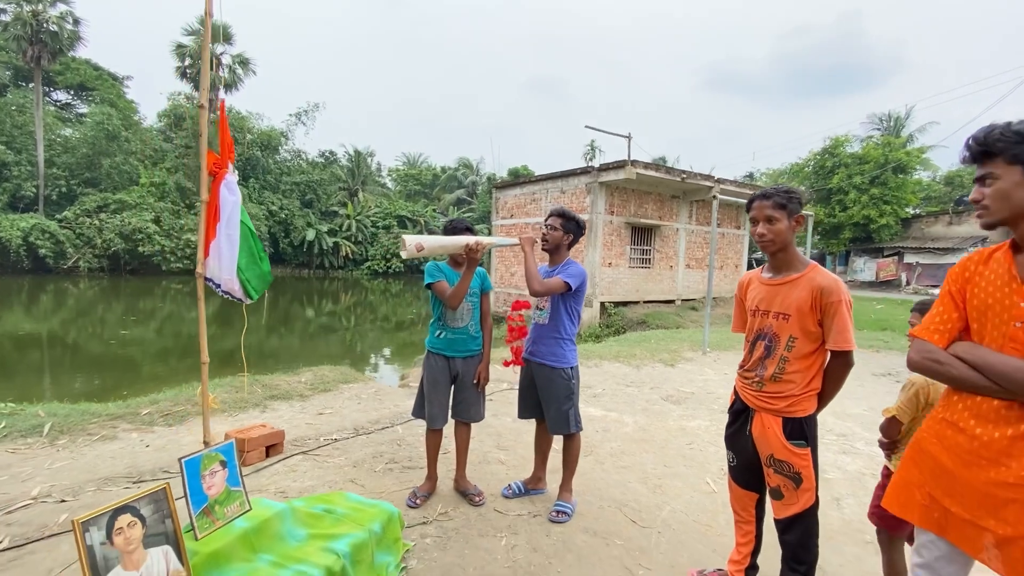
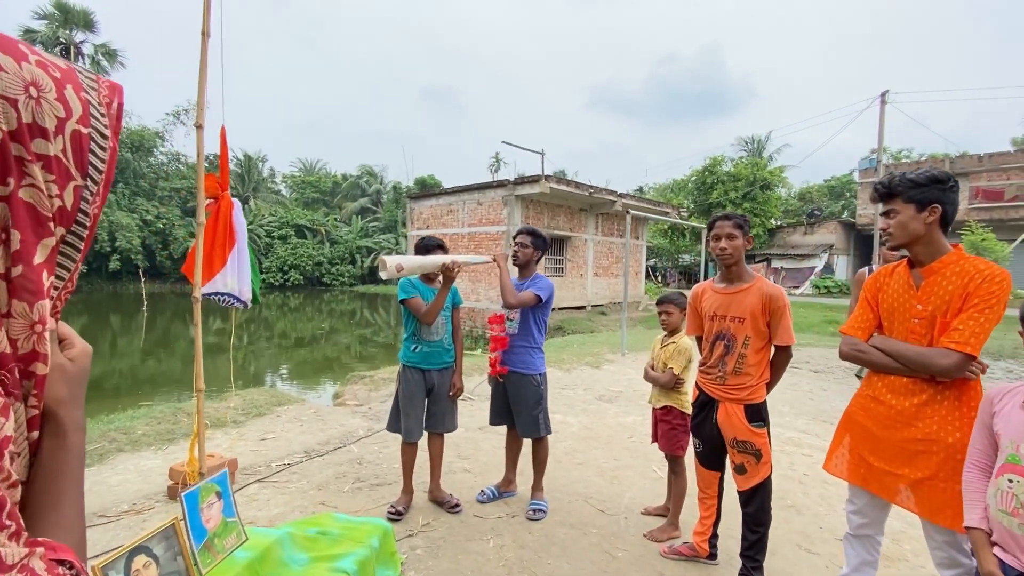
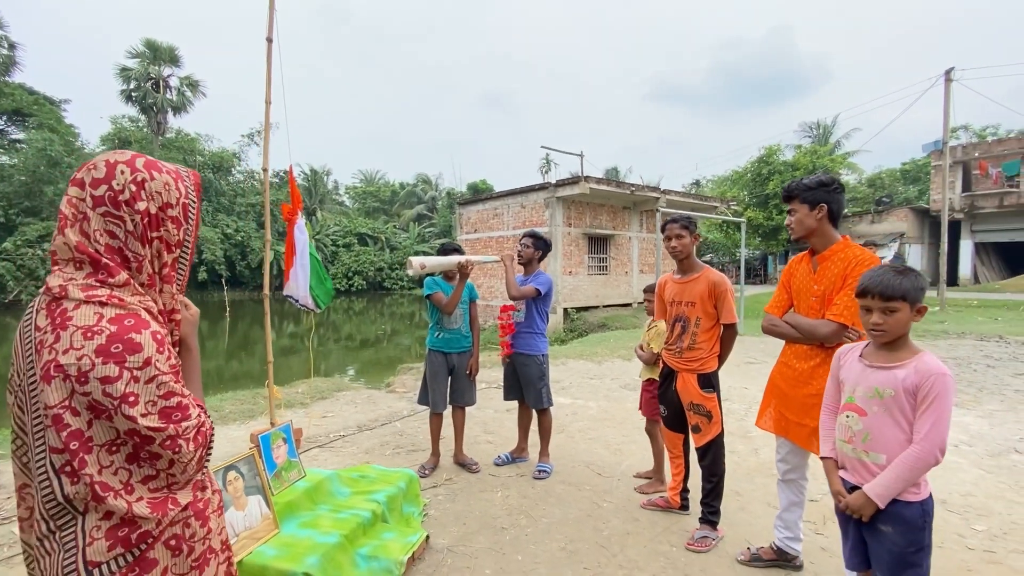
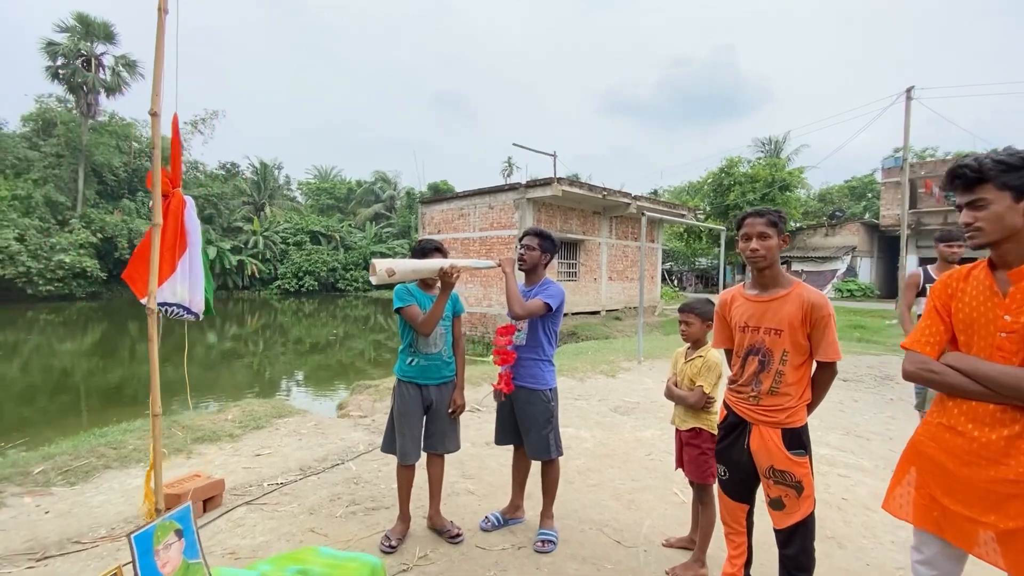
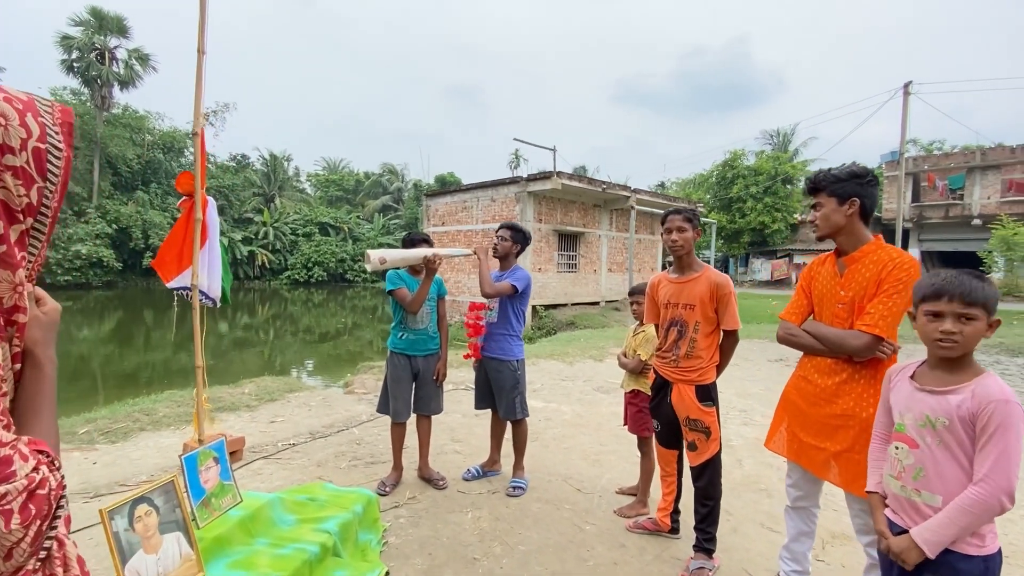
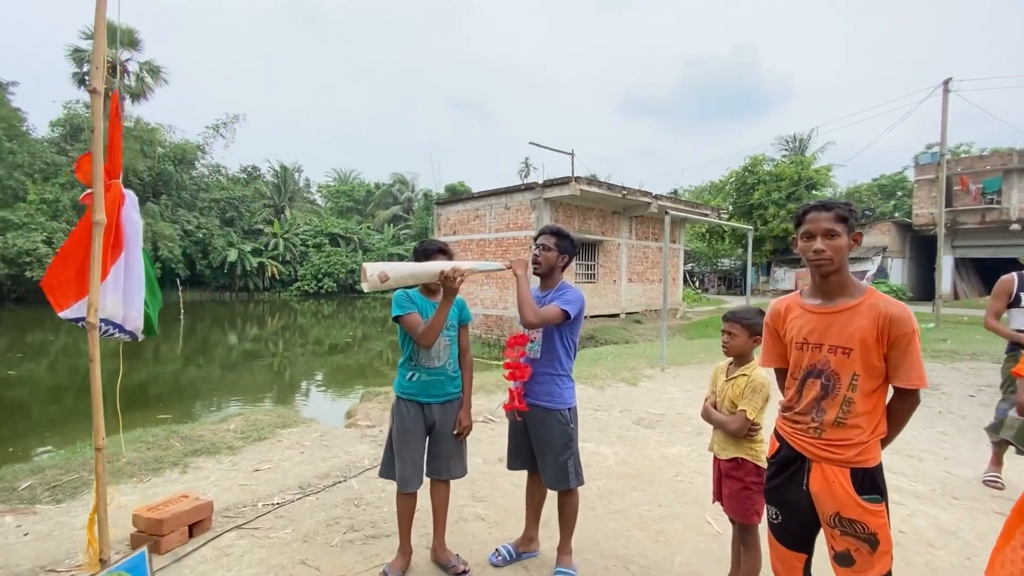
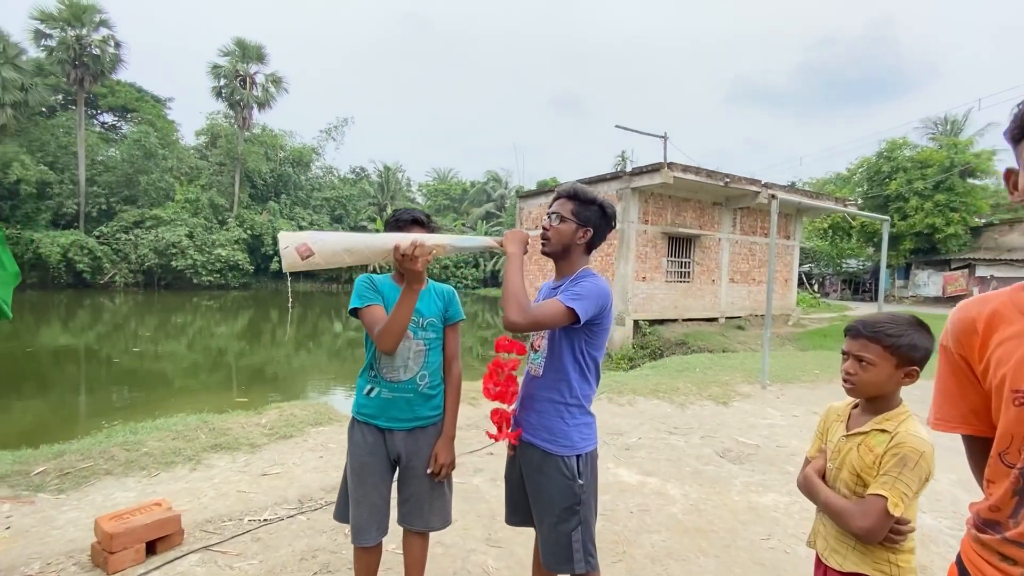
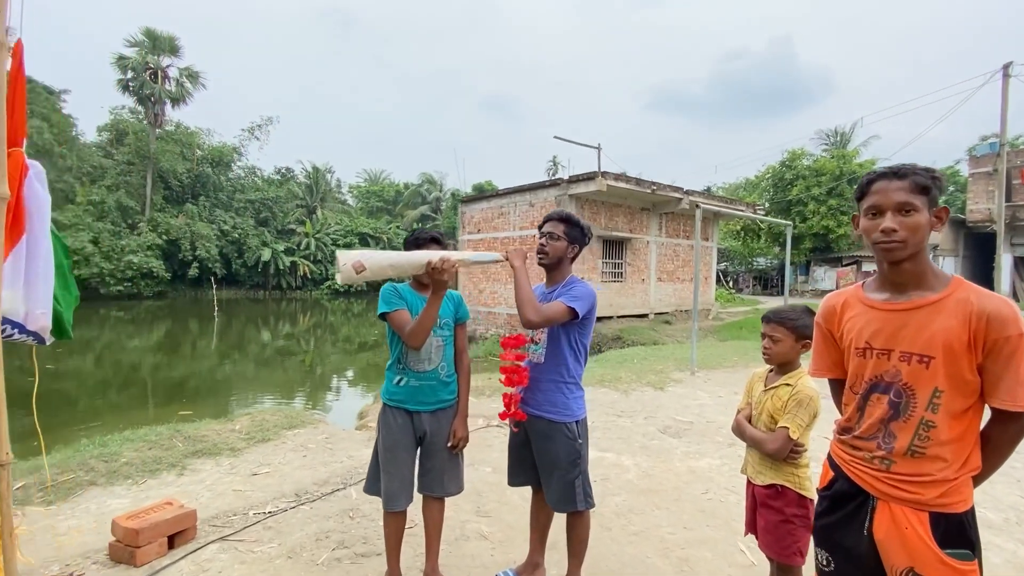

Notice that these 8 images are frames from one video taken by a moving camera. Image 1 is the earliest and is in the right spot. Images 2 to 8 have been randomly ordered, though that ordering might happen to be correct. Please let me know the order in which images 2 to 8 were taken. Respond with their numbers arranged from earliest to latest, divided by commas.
3, 5, 2, 4, 6, 8, 7
